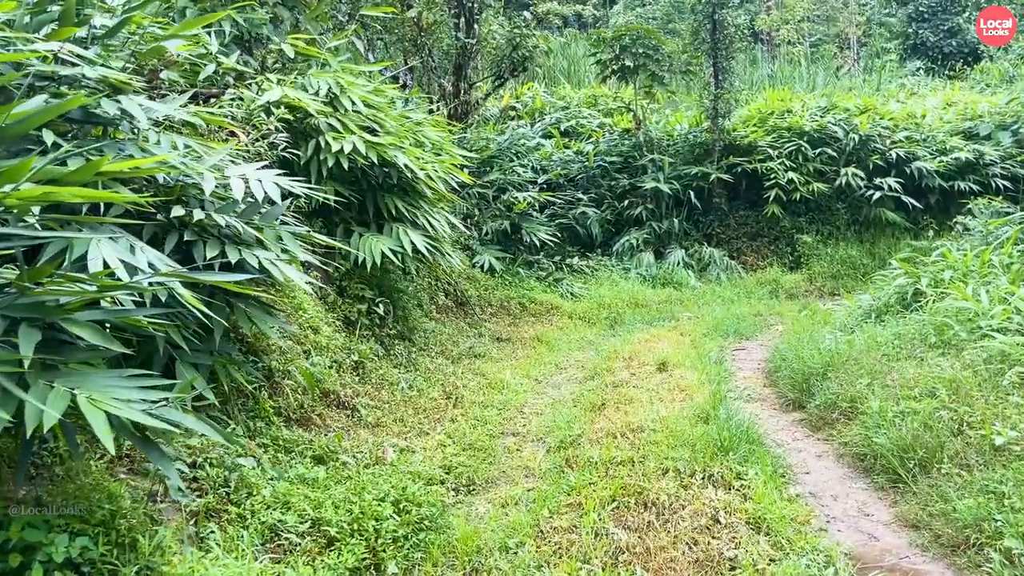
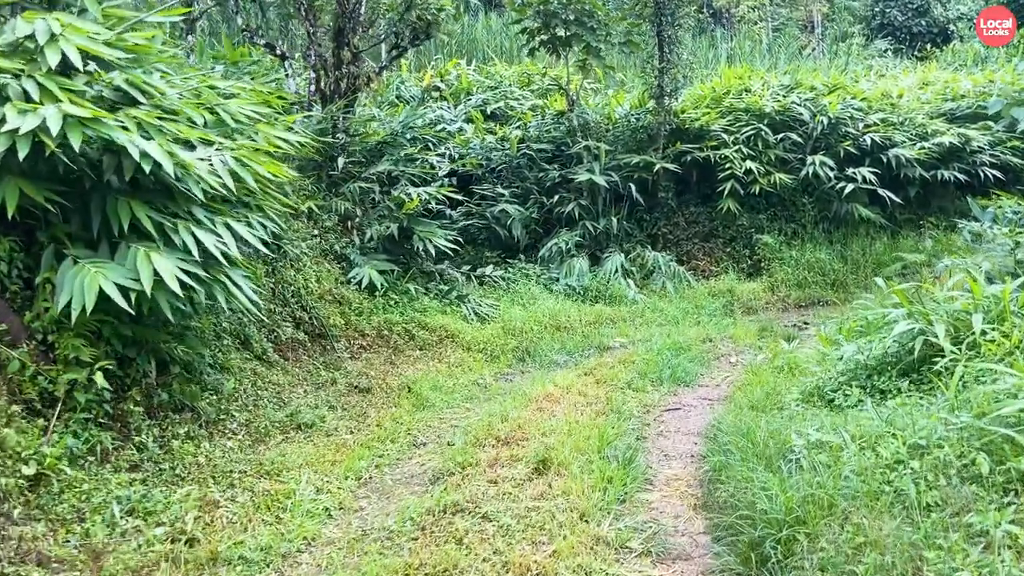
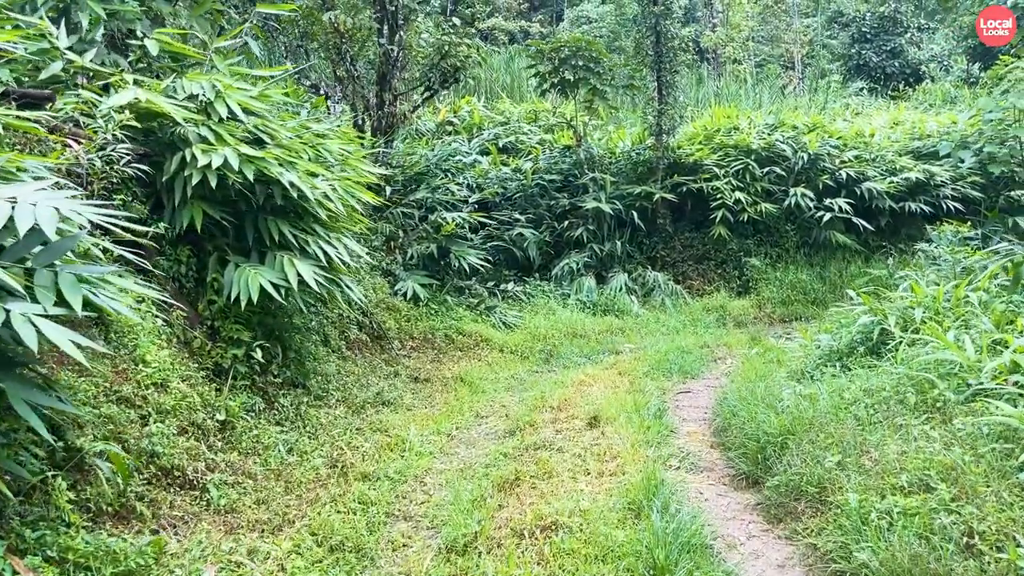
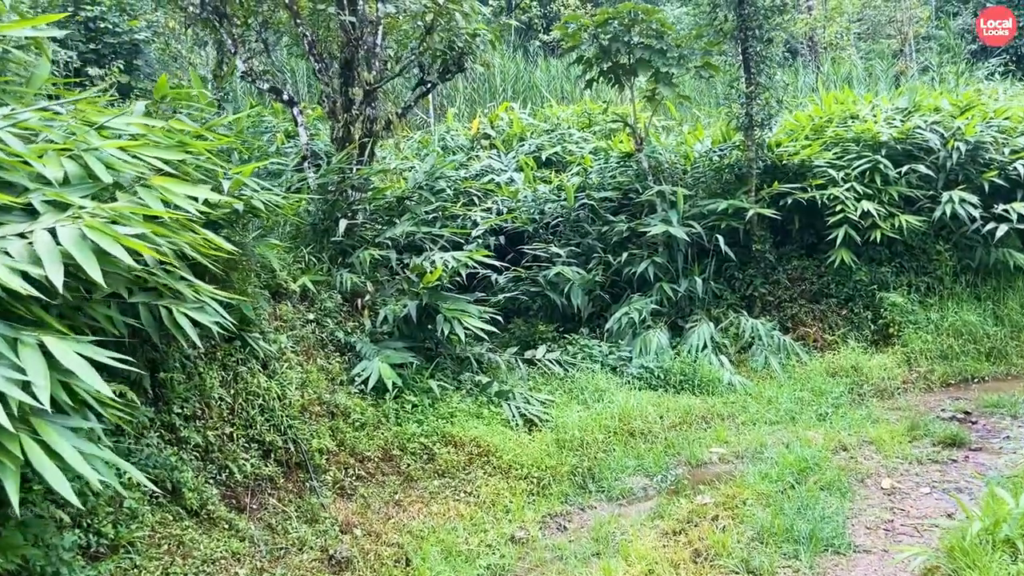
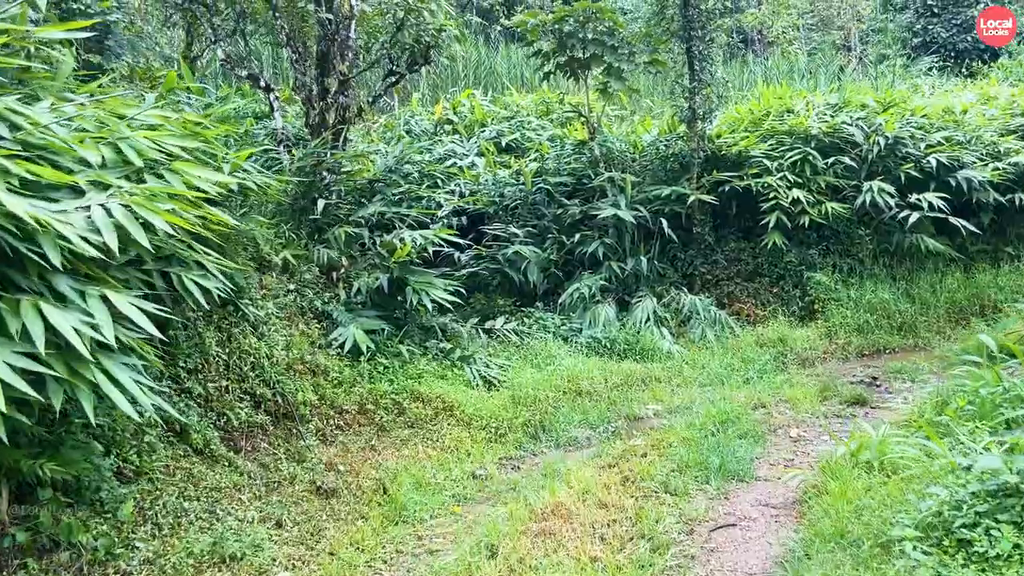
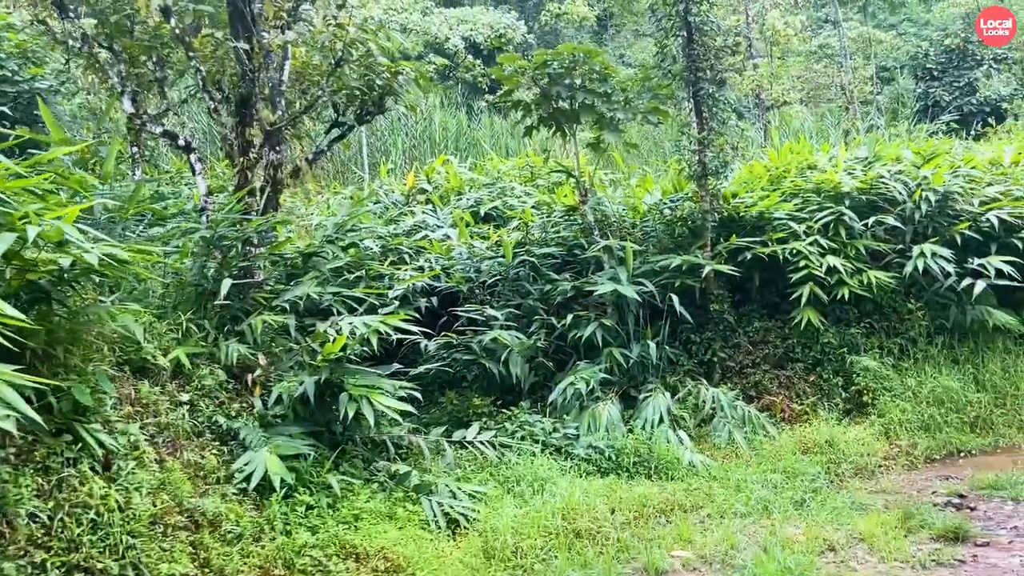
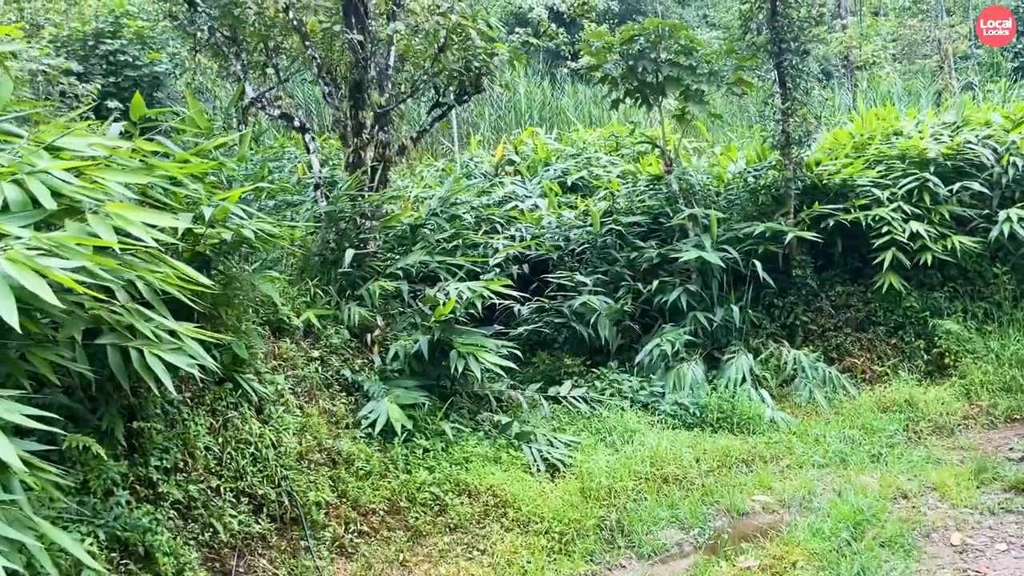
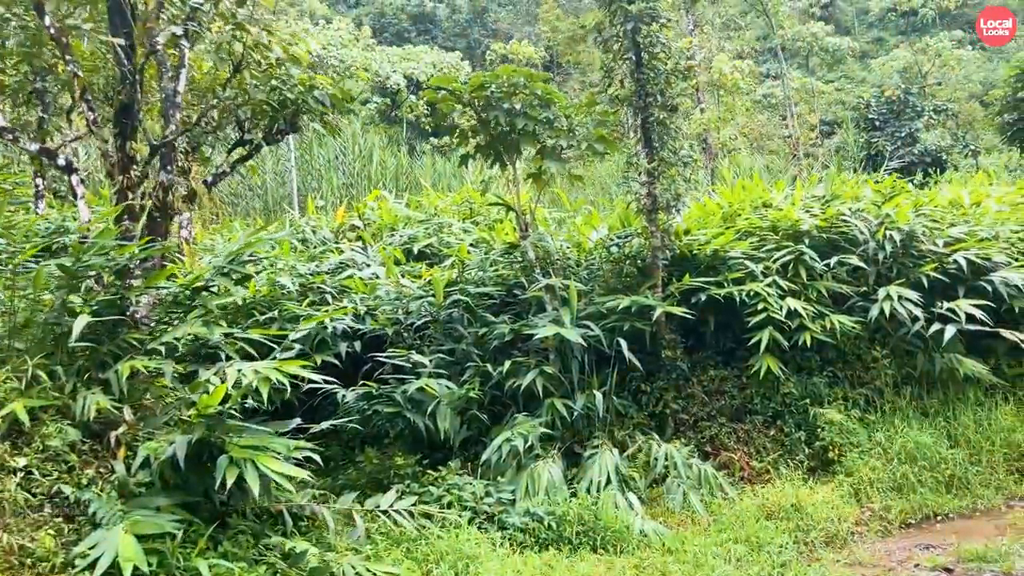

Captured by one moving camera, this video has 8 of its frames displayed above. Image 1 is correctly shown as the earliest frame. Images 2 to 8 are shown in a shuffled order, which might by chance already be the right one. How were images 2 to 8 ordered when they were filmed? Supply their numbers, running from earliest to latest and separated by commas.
3, 2, 5, 4, 7, 6, 8
